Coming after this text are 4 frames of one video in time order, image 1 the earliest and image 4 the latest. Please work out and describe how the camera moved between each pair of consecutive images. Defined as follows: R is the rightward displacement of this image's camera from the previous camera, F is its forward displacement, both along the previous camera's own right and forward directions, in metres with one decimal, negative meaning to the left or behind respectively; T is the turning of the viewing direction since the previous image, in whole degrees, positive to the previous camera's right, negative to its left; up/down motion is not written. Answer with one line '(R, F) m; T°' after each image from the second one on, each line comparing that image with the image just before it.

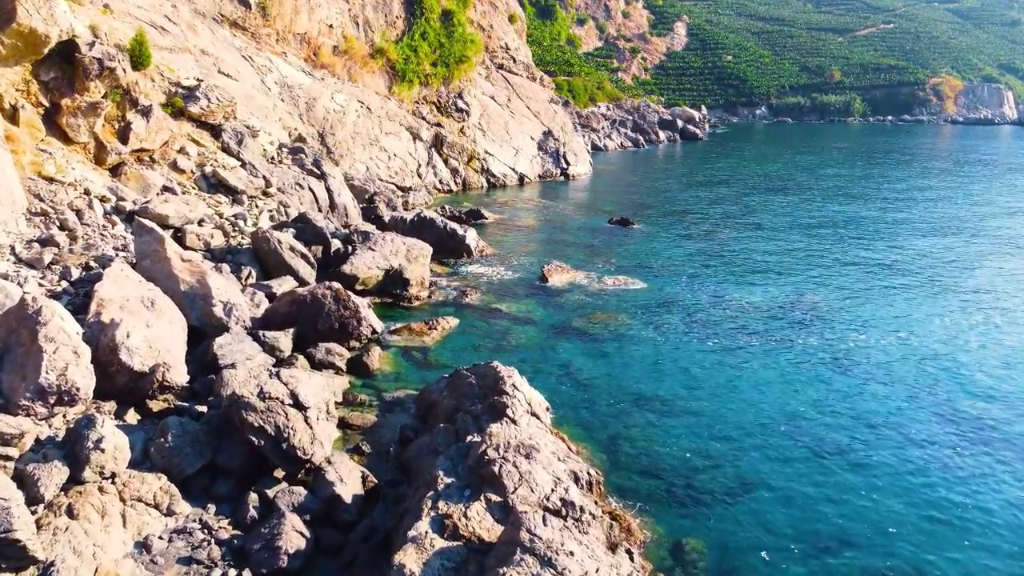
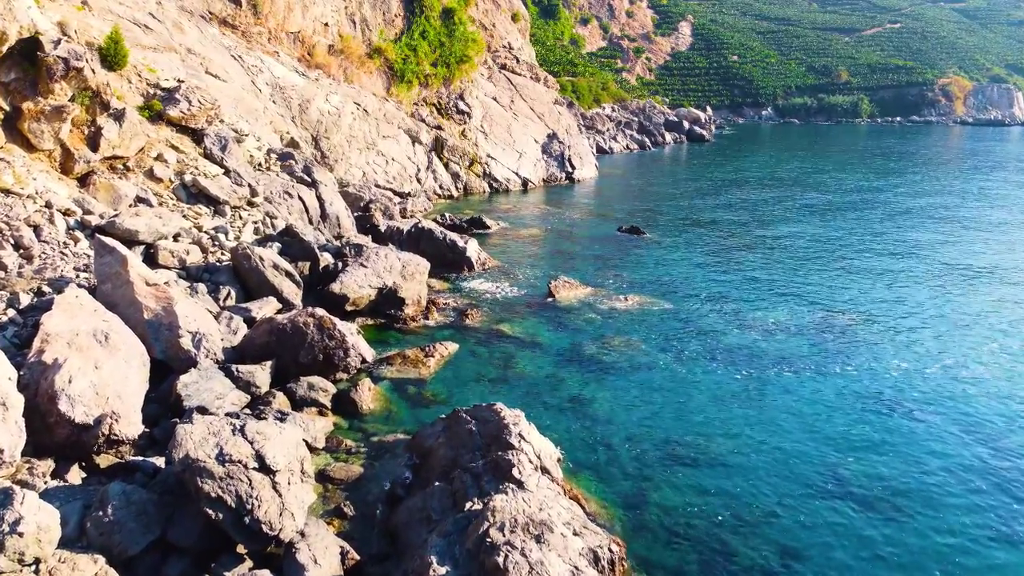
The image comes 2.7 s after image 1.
(-0.1, +2.1) m; 0°
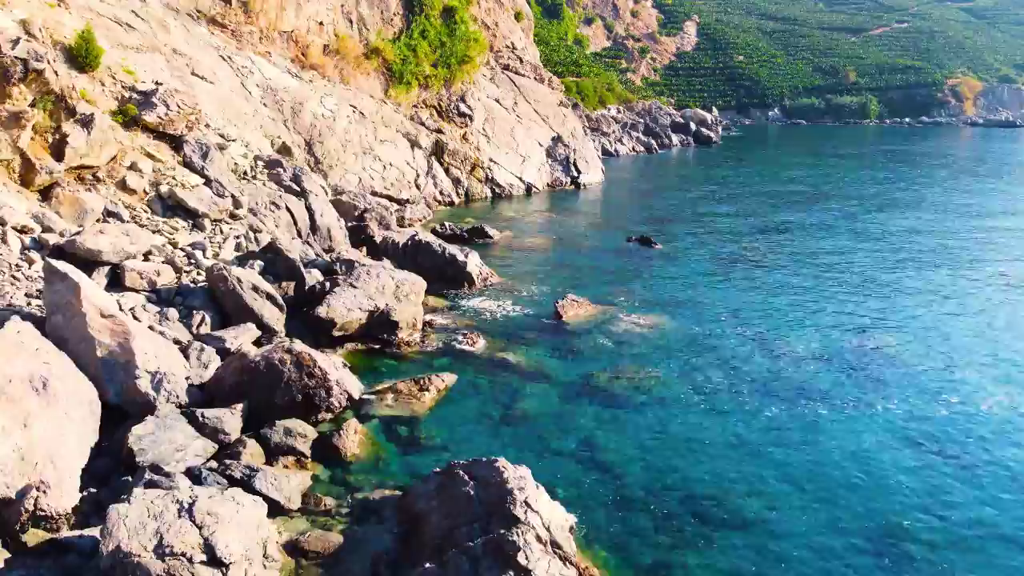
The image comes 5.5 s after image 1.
(0.0, +2.0) m; 0°
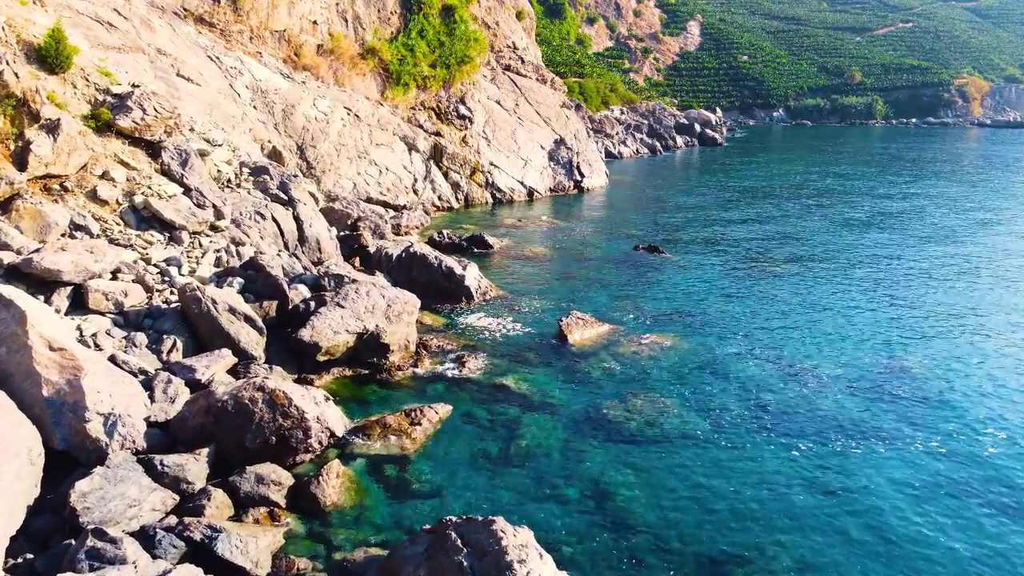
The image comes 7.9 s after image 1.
(0.0, +1.7) m; 0°
